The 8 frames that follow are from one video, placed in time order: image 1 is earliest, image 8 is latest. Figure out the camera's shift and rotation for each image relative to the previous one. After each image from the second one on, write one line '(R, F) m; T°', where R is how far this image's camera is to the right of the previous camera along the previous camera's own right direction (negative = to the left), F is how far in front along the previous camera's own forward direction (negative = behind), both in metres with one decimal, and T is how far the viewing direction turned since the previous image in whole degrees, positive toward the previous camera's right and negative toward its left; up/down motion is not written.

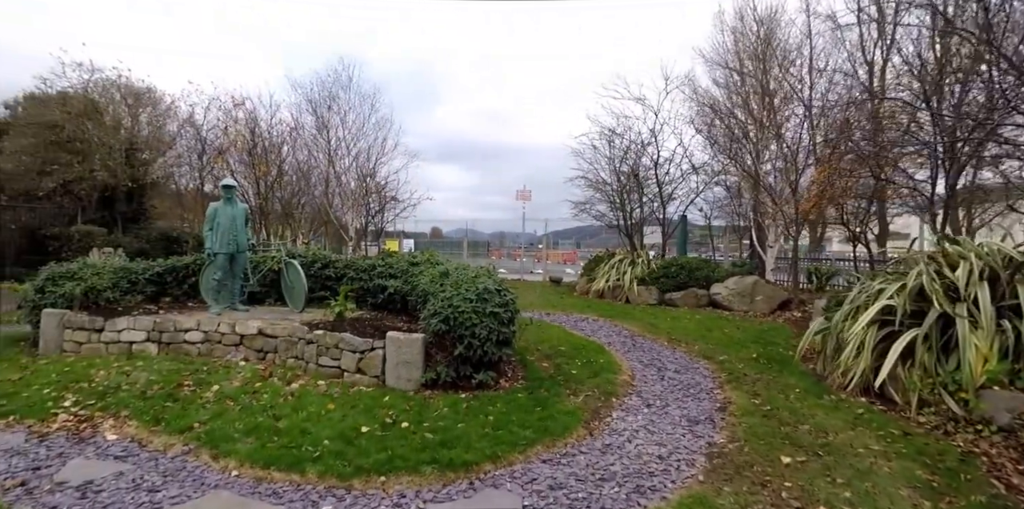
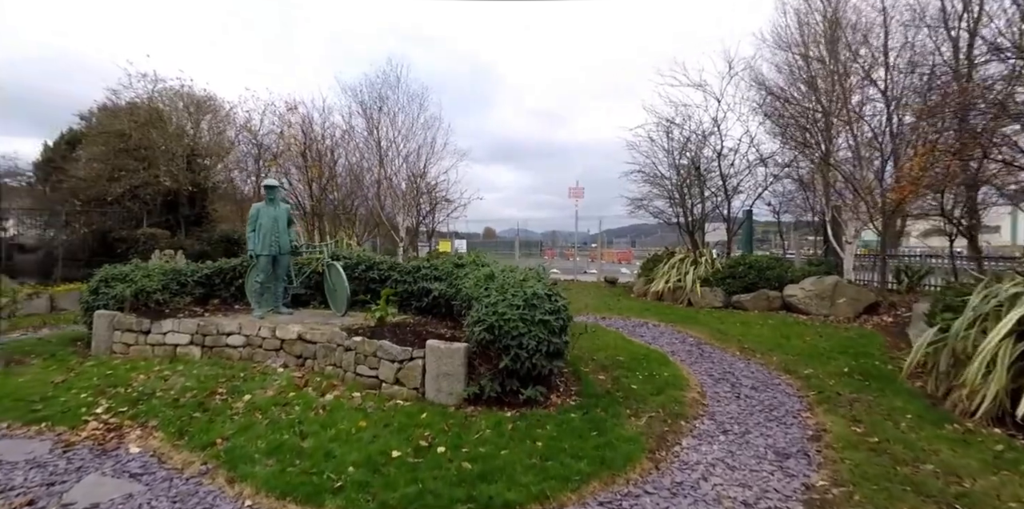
(0.0, +0.5) m; -6°
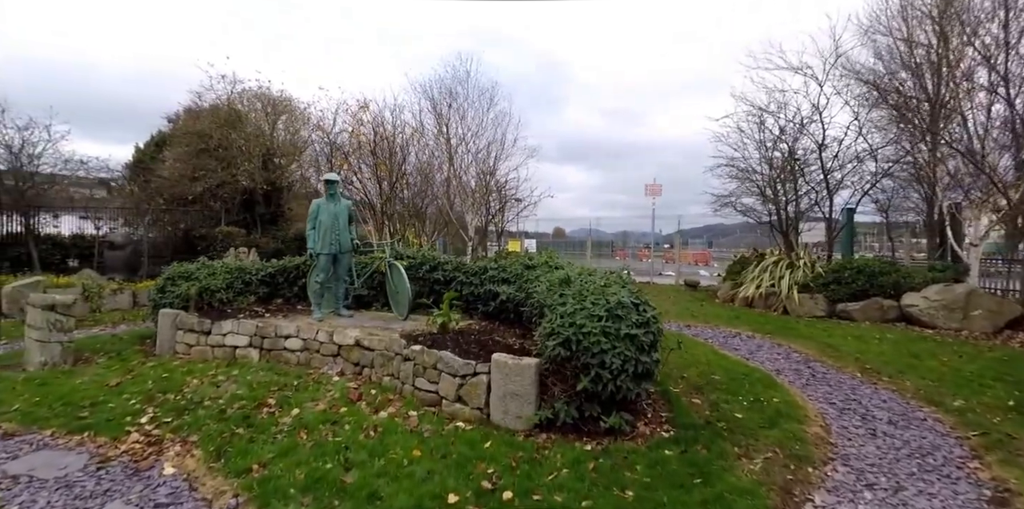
(-0.1, +0.7) m; -8°
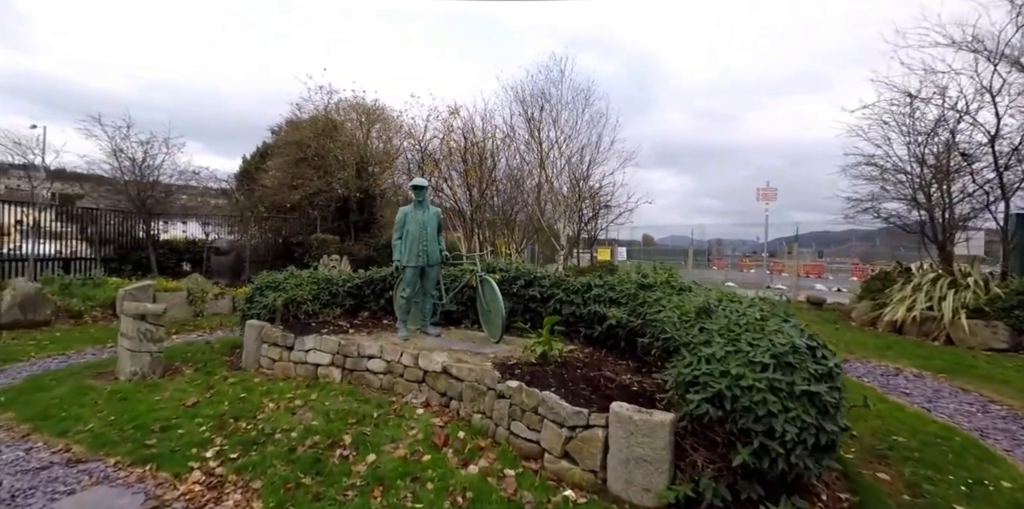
(-0.3, +0.8) m; -10°
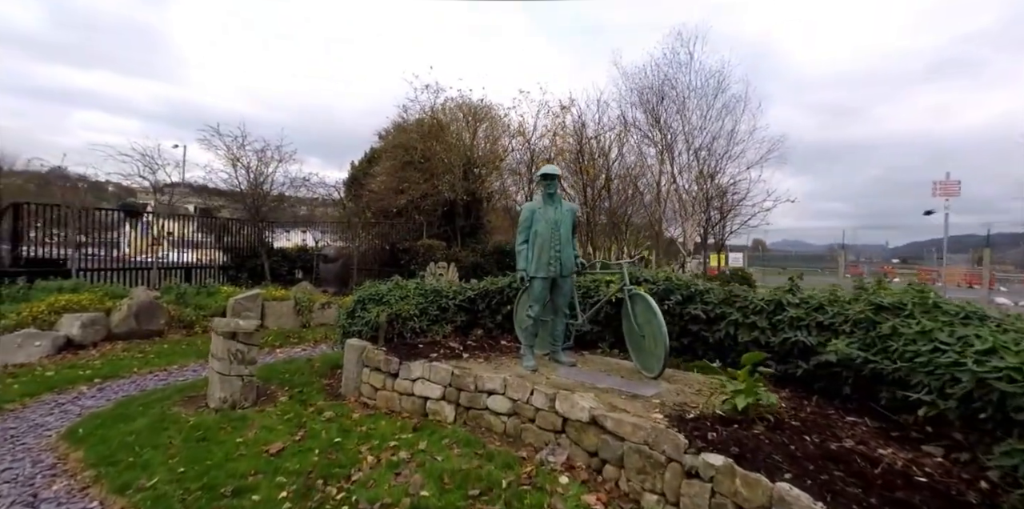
(-0.5, +1.1) m; -11°
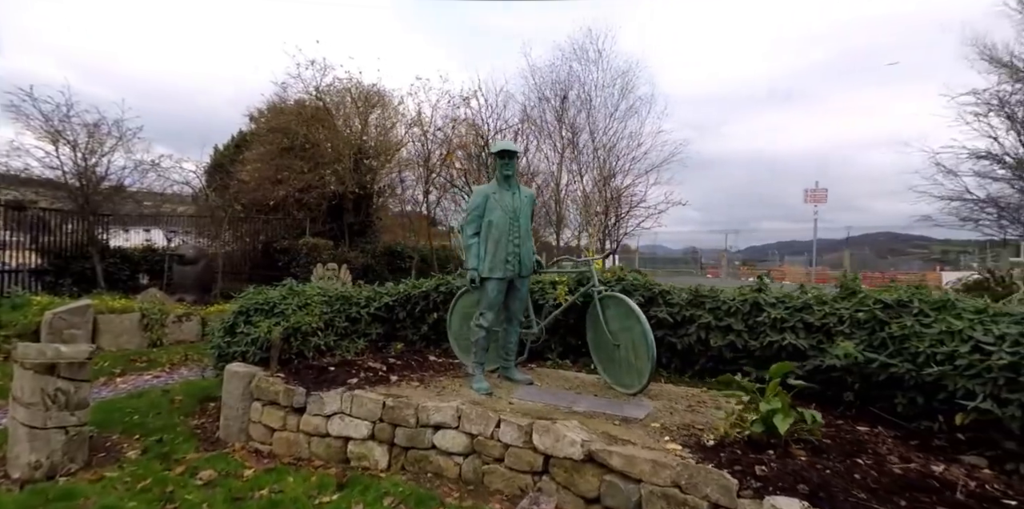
(-0.4, +0.8) m; +13°
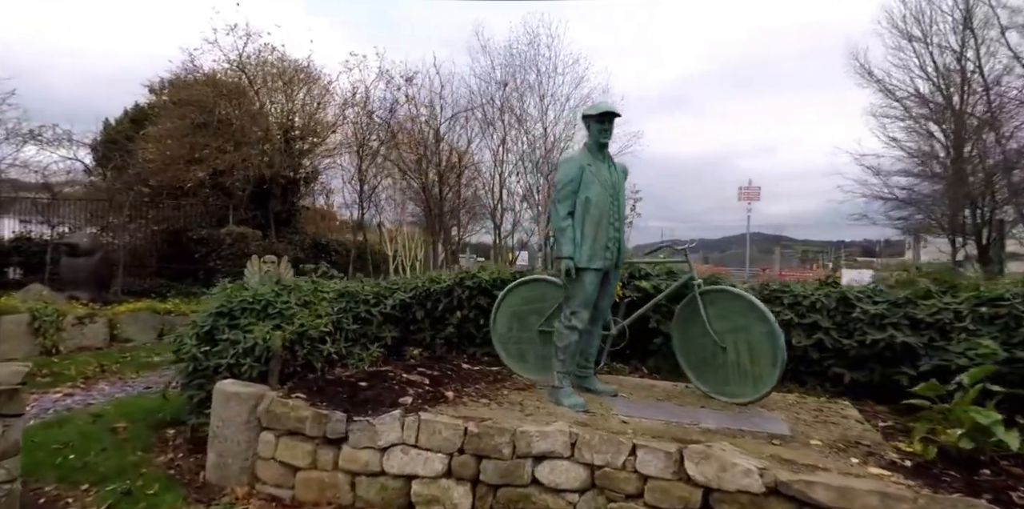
(-1.0, +0.7) m; +10°
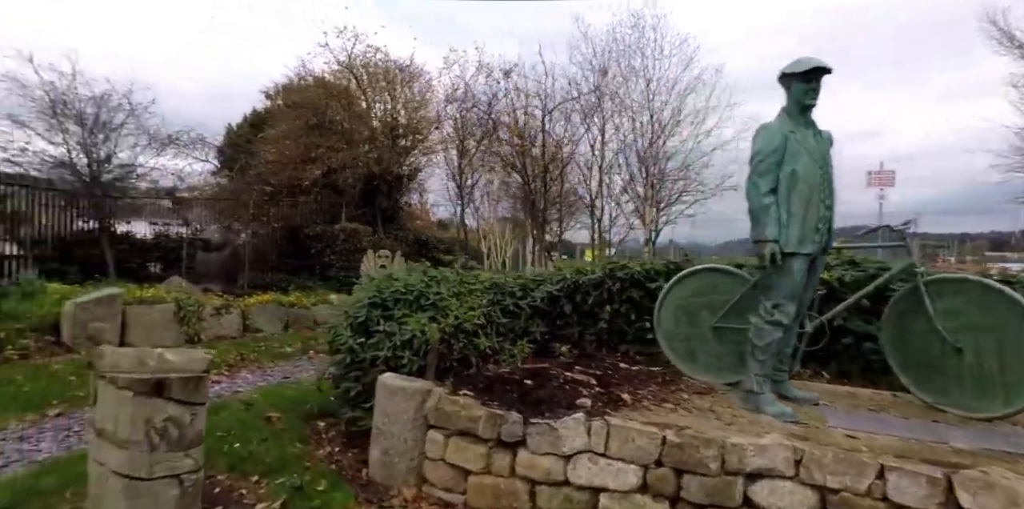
(-0.5, +0.2) m; -9°
